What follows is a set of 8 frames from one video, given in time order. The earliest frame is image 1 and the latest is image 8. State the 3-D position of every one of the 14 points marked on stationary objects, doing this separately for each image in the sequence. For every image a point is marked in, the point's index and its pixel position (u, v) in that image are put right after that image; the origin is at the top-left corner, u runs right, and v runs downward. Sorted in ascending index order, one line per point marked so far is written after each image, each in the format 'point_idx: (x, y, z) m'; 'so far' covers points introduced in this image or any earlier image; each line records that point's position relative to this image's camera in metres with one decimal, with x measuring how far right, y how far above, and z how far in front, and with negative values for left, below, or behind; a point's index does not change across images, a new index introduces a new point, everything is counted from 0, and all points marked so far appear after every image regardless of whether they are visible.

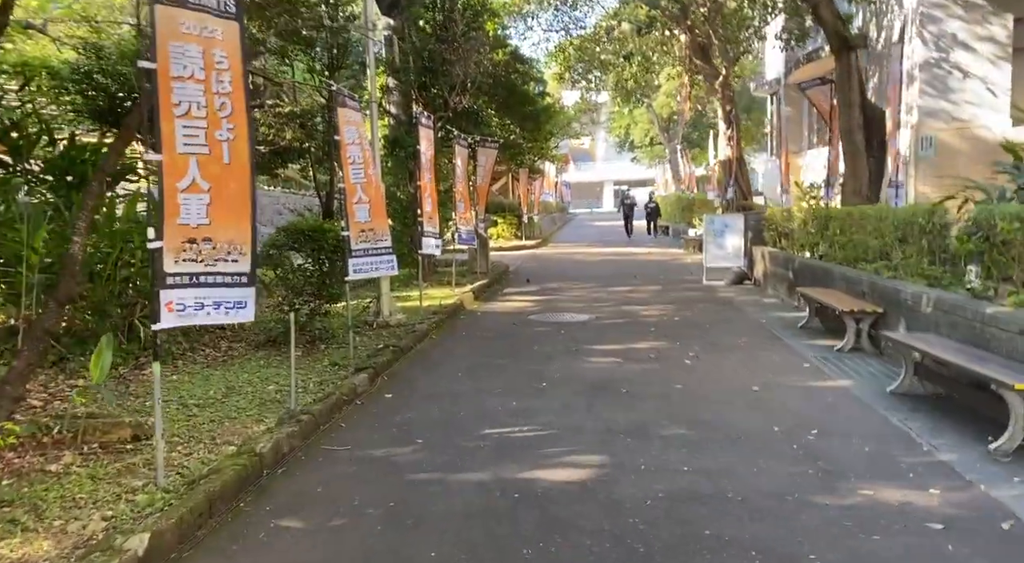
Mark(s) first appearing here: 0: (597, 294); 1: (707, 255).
0: (+1.4, -0.2, +16.7) m
1: (+3.7, +0.5, +18.9) m
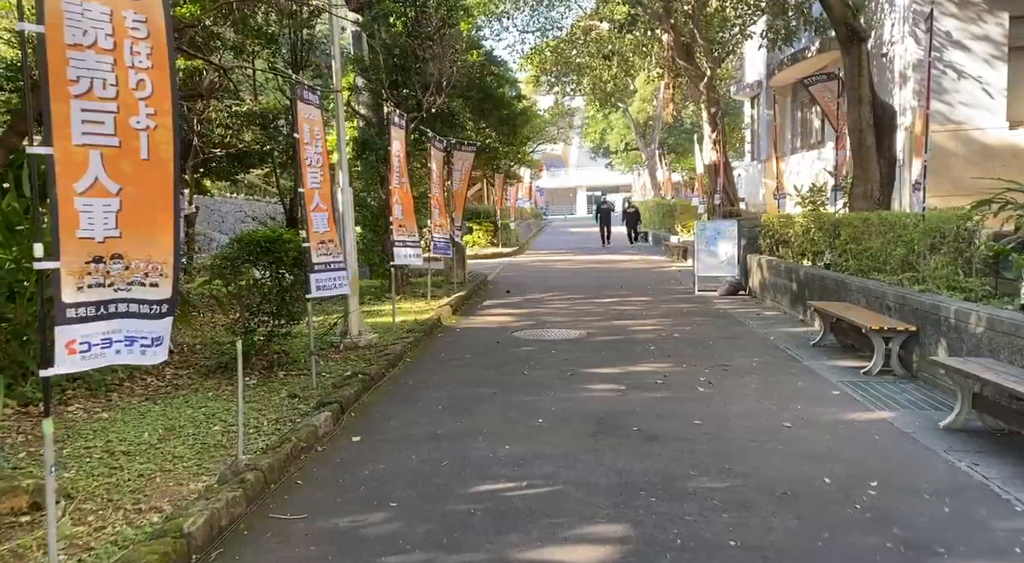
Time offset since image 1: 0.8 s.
0: (+1.1, -0.4, +15.6) m
1: (+3.3, +0.3, +17.8) m
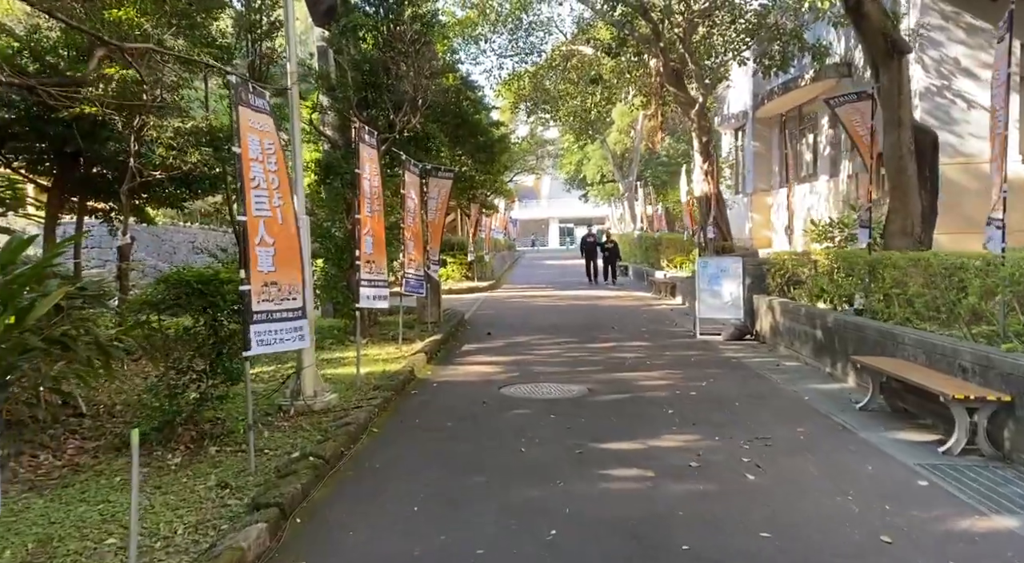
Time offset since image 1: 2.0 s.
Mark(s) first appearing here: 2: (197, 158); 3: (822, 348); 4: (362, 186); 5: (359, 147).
0: (+0.9, -1.0, +13.7) m
1: (+3.0, -0.4, +16.0) m
2: (-4.6, +1.8, +14.7) m
3: (+3.8, -0.8, +12.2) m
4: (-1.6, +1.0, +11.0) m
5: (-1.6, +1.5, +10.9) m
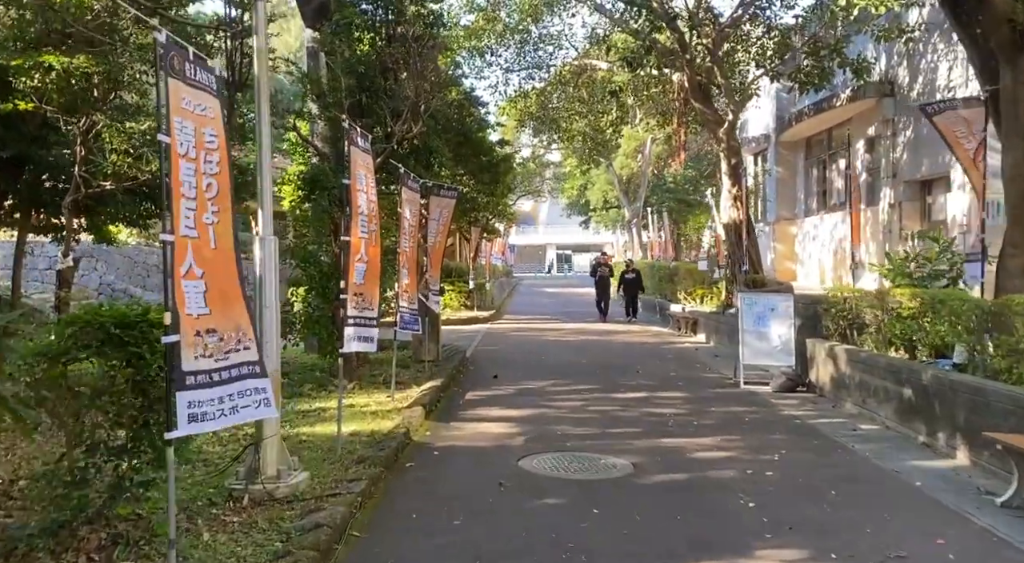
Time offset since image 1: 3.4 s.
0: (+1.0, -1.4, +11.5) m
1: (+3.2, -0.9, +13.8) m
2: (-4.3, +1.4, +12.4) m
3: (+4.0, -1.3, +9.9) m
4: (-1.4, +0.7, +8.8) m
5: (-1.4, +1.1, +8.7) m
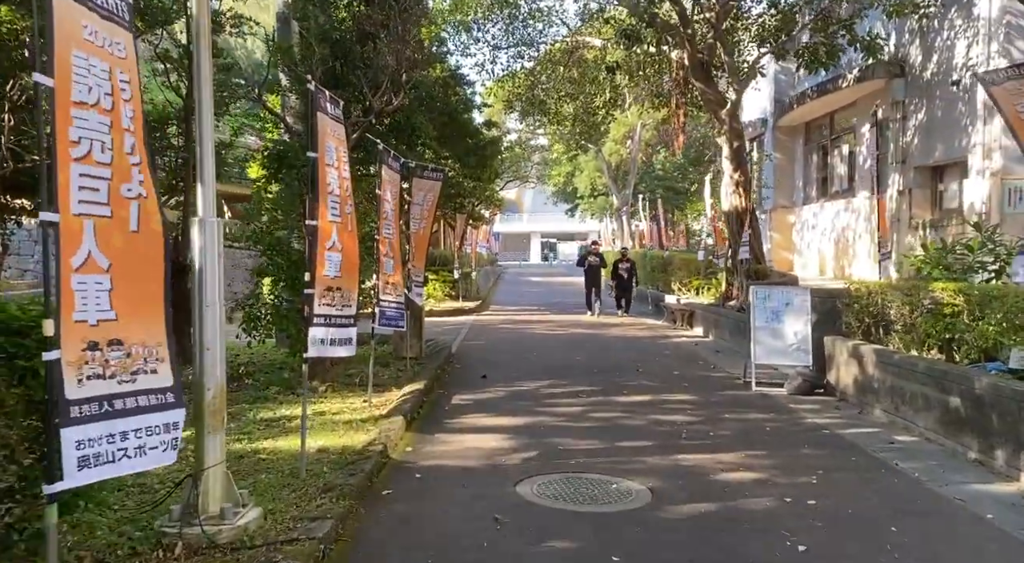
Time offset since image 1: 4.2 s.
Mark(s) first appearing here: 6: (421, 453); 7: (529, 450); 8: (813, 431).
0: (+1.0, -1.4, +10.2) m
1: (+3.1, -0.8, +12.6) m
2: (-4.4, +1.5, +11.1) m
3: (+3.9, -1.2, +8.7) m
4: (-1.4, +0.8, +7.5) m
5: (-1.4, +1.2, +7.4) m
6: (-0.7, -1.4, +8.1) m
7: (+0.1, -1.4, +8.3) m
8: (+2.9, -1.5, +9.8) m
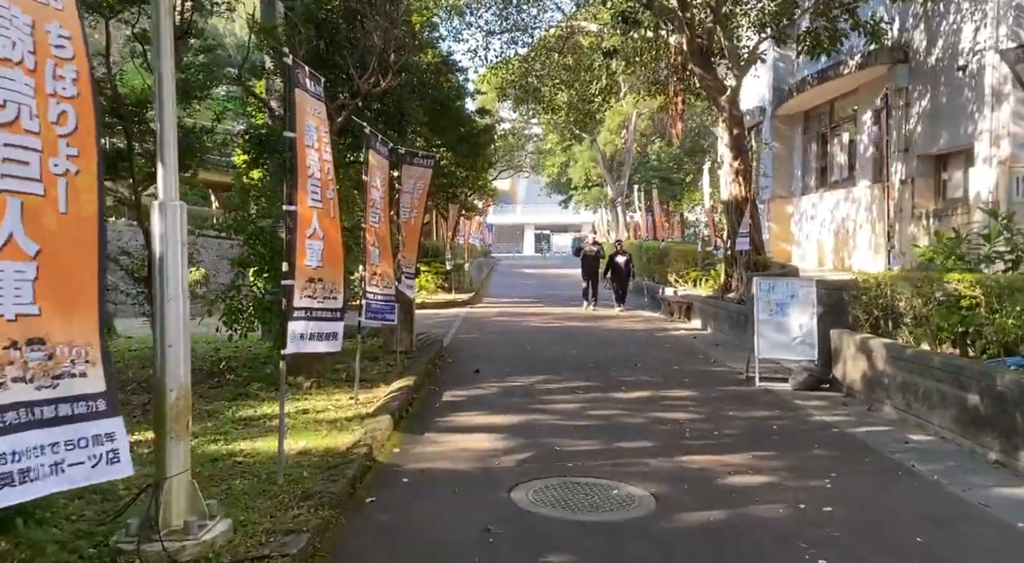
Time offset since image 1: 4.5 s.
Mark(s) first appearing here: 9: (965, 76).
0: (+0.9, -1.3, +9.7) m
1: (+3.0, -0.7, +12.1) m
2: (-4.5, +1.6, +10.5) m
3: (+3.8, -1.1, +8.3) m
4: (-1.5, +0.8, +7.0) m
5: (-1.5, +1.2, +6.8) m
6: (-0.8, -1.3, +7.6) m
7: (+0.1, -1.3, +7.8) m
8: (+2.9, -1.4, +9.3) m
9: (+7.7, +3.5, +17.2) m
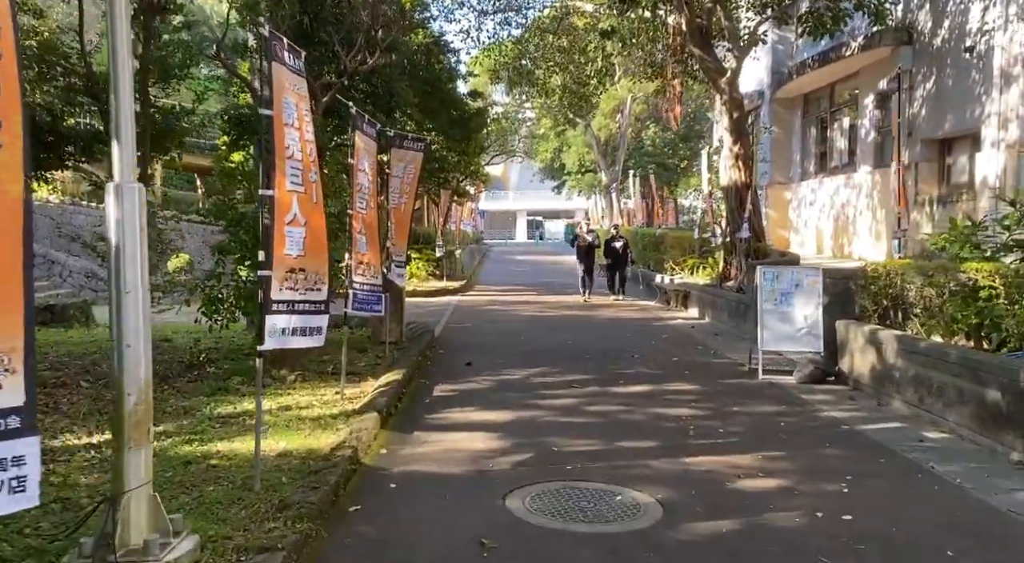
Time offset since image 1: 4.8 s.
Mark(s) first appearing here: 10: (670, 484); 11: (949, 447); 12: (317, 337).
0: (+0.8, -1.2, +9.3) m
1: (+2.9, -0.6, +11.6) m
2: (-4.5, +1.7, +10.0) m
3: (+3.8, -1.1, +7.8) m
4: (-1.5, +0.9, +6.5) m
5: (-1.5, +1.3, +6.3) m
6: (-0.8, -1.2, +7.1) m
7: (+0.1, -1.2, +7.3) m
8: (+2.8, -1.3, +8.9) m
9: (+7.6, +3.7, +16.7) m
10: (+1.0, -1.3, +6.6) m
11: (+3.5, -1.3, +8.0) m
12: (-1.3, -0.4, +6.8) m
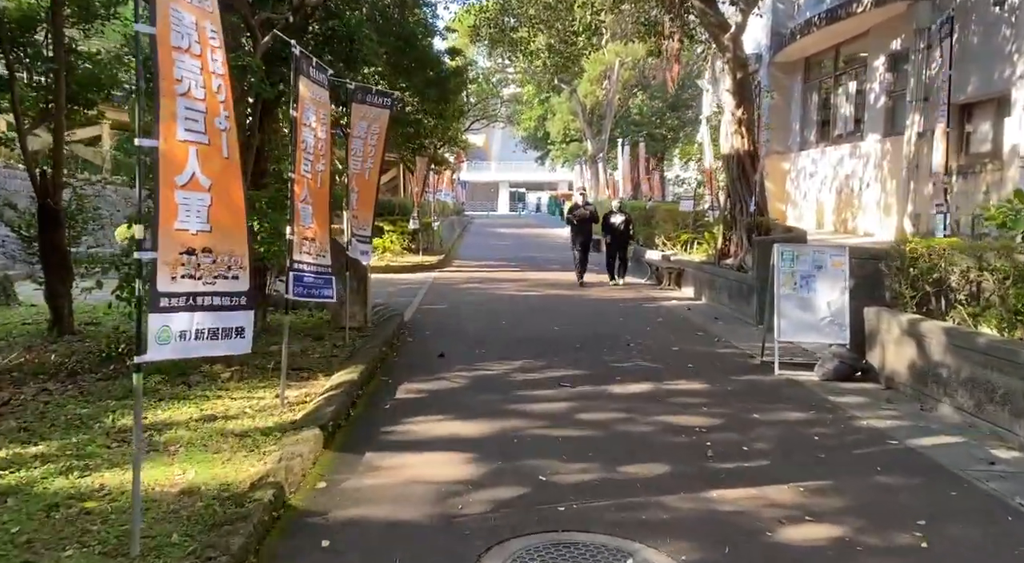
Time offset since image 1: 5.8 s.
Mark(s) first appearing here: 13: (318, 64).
0: (+0.7, -1.0, +7.7) m
1: (+2.7, -0.4, +10.1) m
2: (-4.7, +1.9, +8.2) m
3: (+3.7, -1.0, +6.3) m
4: (-1.6, +1.0, +4.8) m
5: (-1.6, +1.4, +4.6) m
6: (-0.9, -1.2, +5.5) m
7: (-0.1, -1.2, +5.7) m
8: (+2.6, -1.2, +7.3) m
9: (+7.3, +4.0, +15.1) m
10: (+0.9, -1.3, +5.0) m
11: (+3.3, -1.2, +6.5) m
12: (-1.5, -0.3, +5.2) m
13: (-1.6, +1.8, +8.3) m
